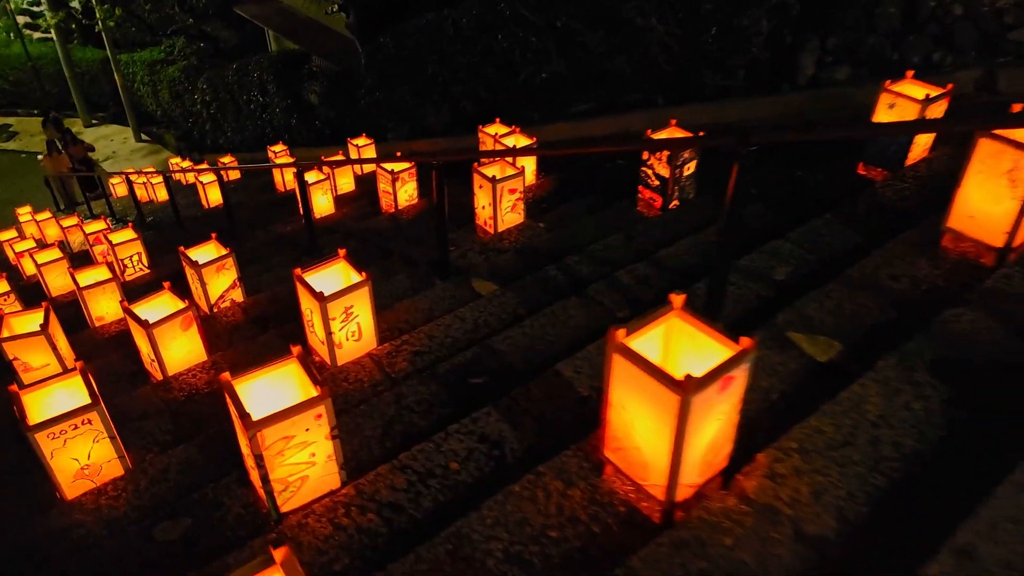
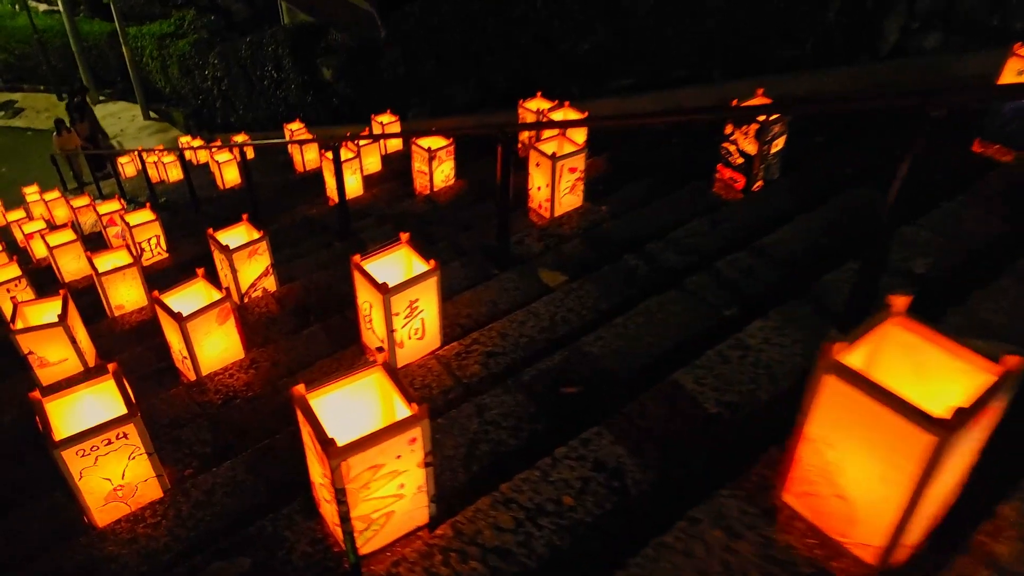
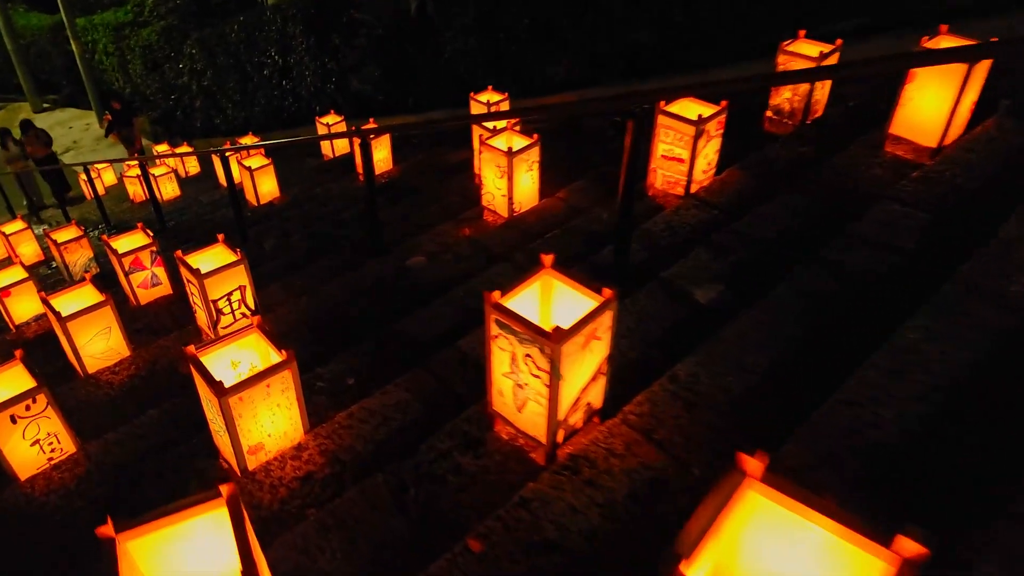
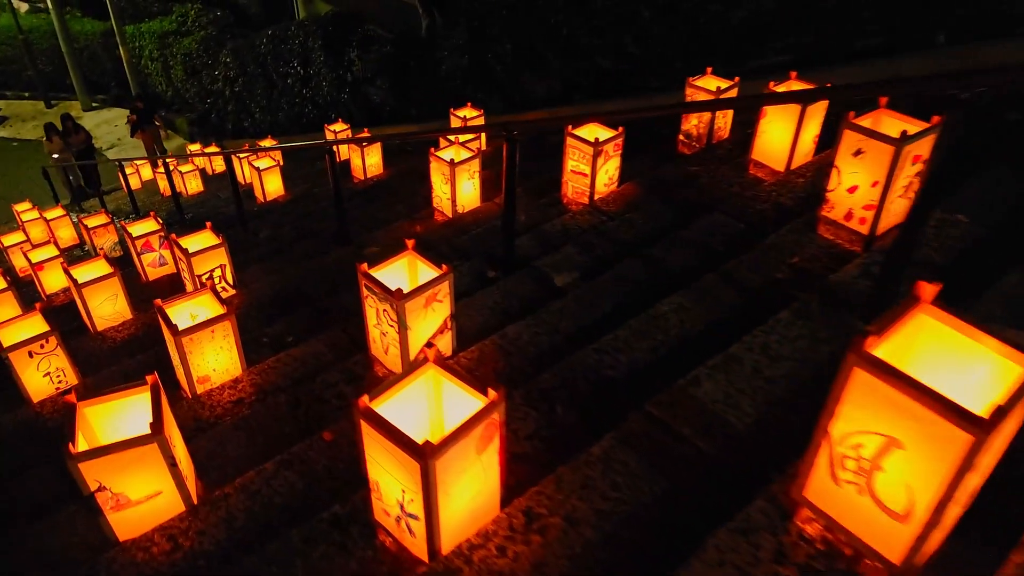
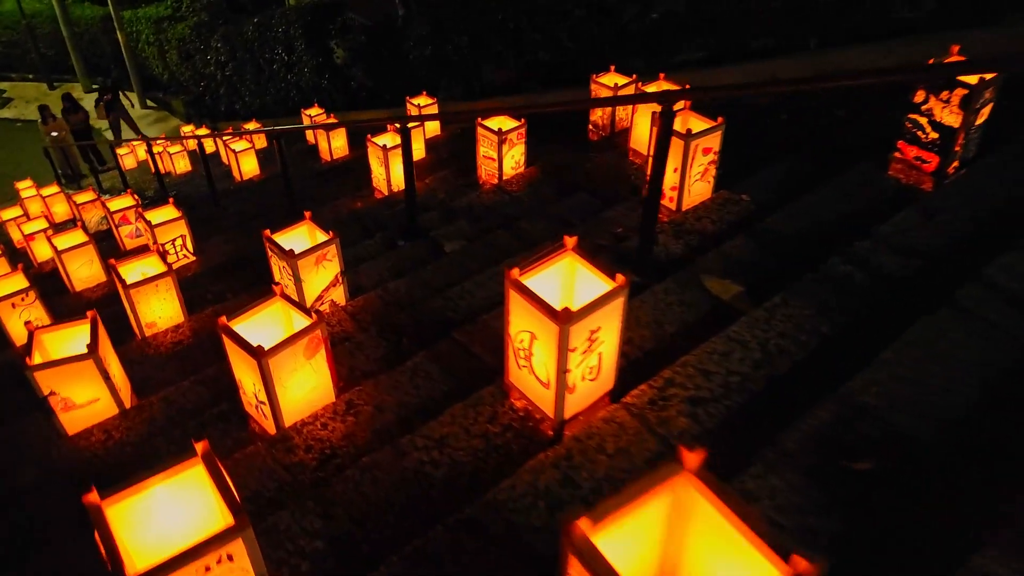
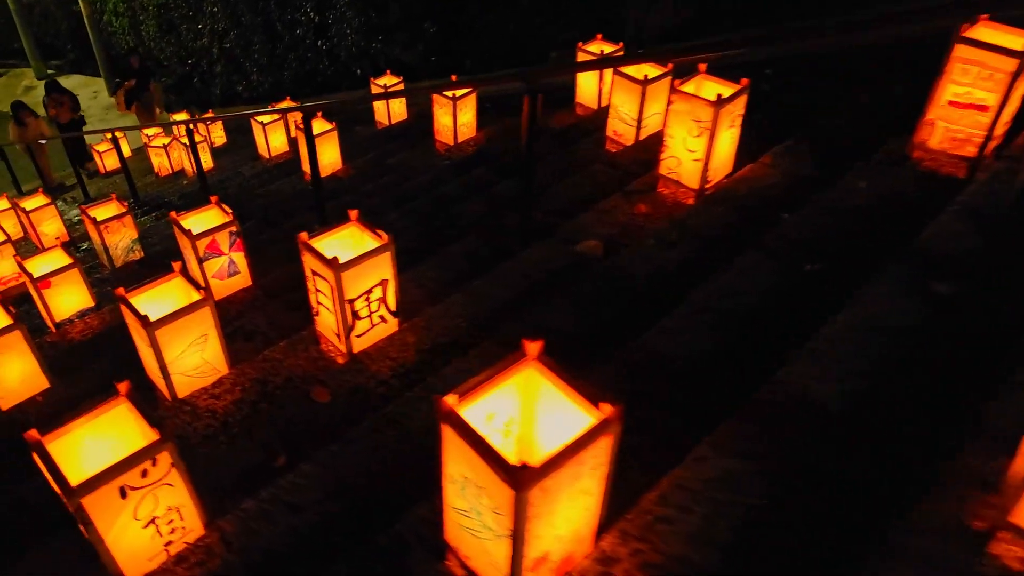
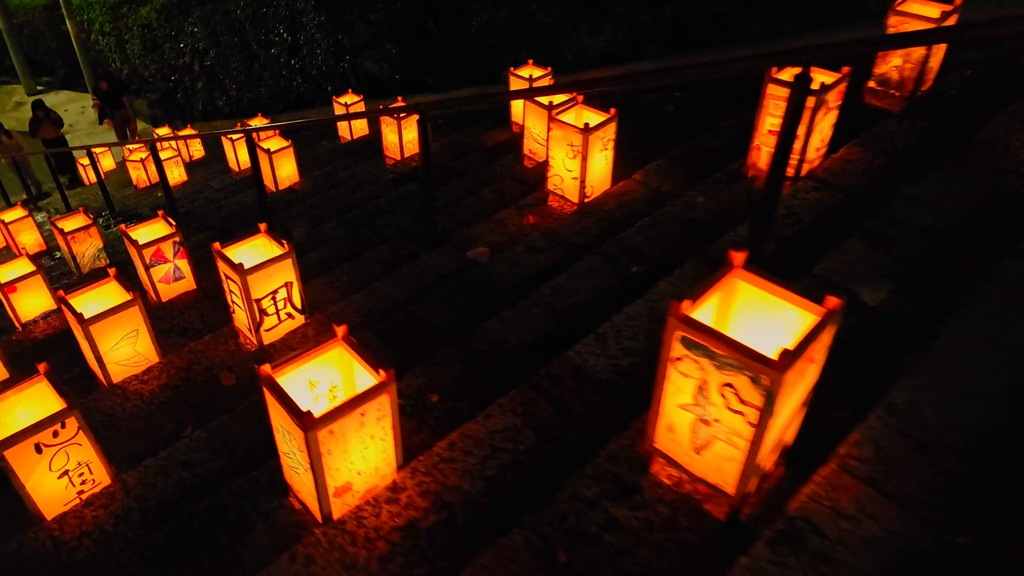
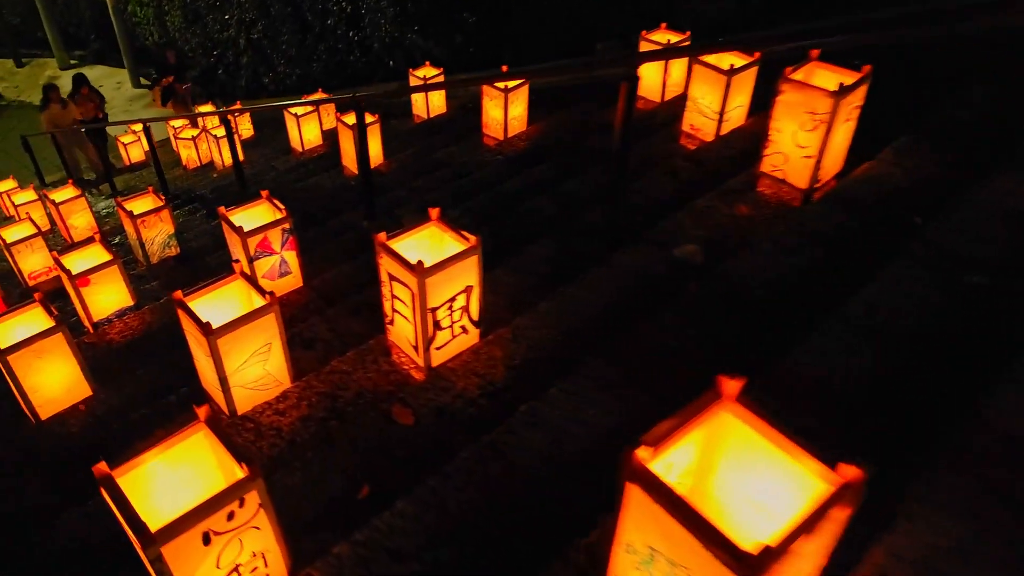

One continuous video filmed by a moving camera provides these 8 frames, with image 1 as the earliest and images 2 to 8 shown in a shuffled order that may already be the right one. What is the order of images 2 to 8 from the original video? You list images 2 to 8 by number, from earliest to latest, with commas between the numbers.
2, 5, 4, 3, 7, 6, 8
